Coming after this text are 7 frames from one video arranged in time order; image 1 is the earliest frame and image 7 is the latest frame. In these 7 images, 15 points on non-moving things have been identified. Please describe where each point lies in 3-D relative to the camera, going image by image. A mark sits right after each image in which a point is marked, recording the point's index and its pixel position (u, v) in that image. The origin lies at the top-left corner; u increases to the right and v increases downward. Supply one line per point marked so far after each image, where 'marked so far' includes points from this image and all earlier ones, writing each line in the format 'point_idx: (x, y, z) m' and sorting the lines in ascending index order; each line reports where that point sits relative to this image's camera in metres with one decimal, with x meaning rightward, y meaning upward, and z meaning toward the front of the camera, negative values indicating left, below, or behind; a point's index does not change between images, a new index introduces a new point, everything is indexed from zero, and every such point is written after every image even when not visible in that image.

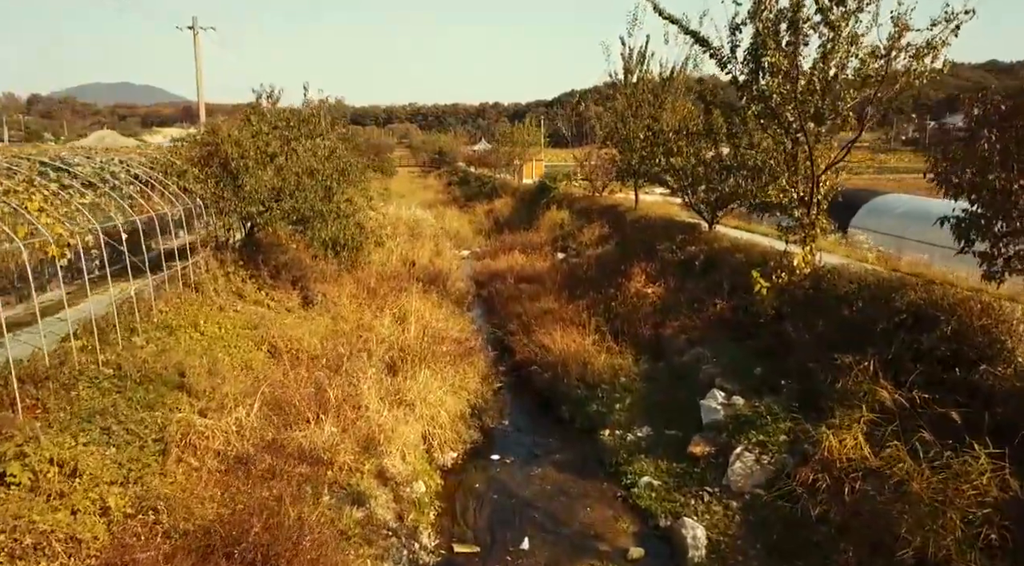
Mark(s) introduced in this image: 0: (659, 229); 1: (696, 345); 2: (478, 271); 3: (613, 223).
0: (+3.4, +1.2, +16.1) m
1: (+2.8, -1.0, +10.8) m
2: (-0.9, +0.4, +19.1) m
3: (+2.8, +1.6, +19.2) m
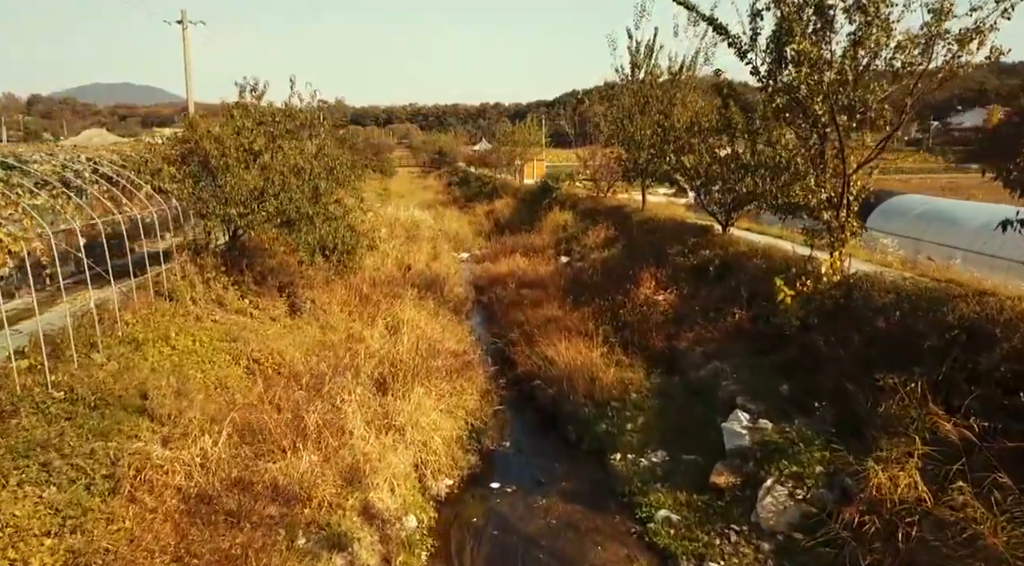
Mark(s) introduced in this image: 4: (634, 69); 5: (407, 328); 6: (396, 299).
0: (+3.4, +1.1, +15.2) m
1: (+2.8, -1.1, +10.0) m
2: (-0.9, +0.2, +18.3) m
3: (+2.8, +1.5, +18.4) m
4: (+3.0, +5.2, +17.1) m
5: (-1.7, -0.8, +11.3) m
6: (-2.2, -0.3, +13.1) m
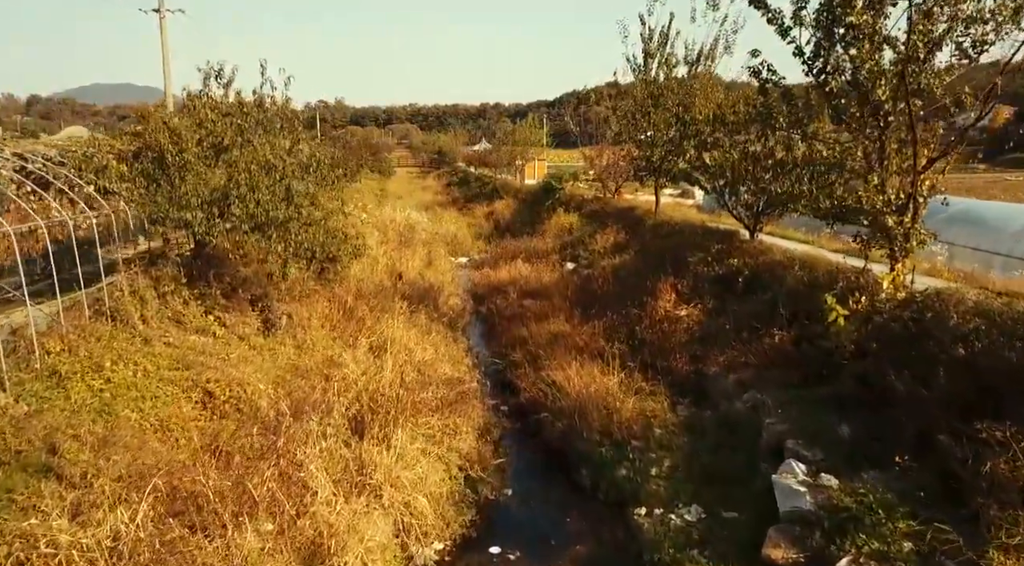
0: (+3.4, +0.9, +13.8) m
1: (+2.9, -1.3, +8.5) m
2: (-0.8, 0.0, +16.8) m
3: (+2.8, +1.3, +16.9) m
4: (+3.0, +5.0, +15.6) m
5: (-1.7, -1.0, +9.8) m
6: (-2.1, -0.5, +11.6) m
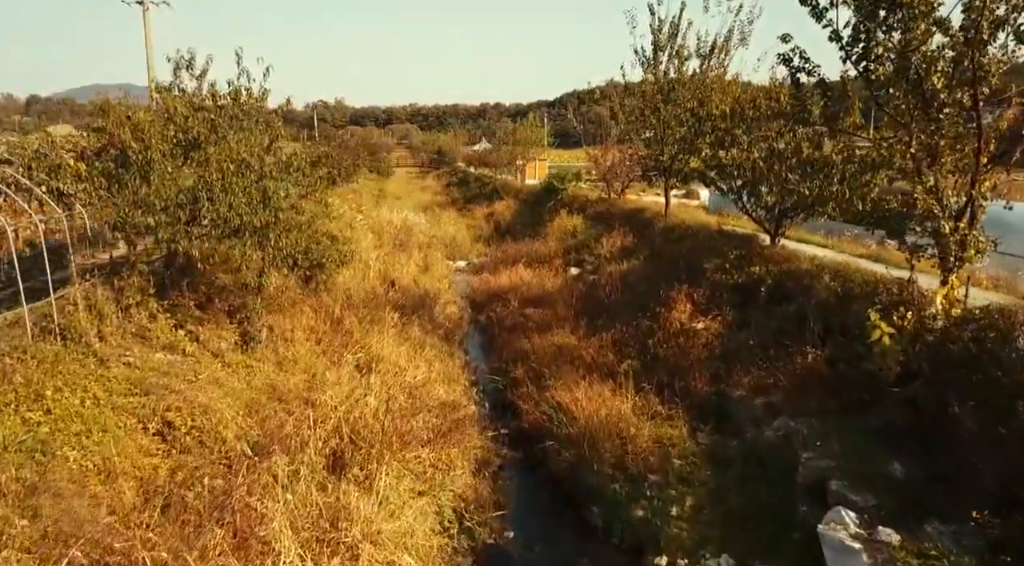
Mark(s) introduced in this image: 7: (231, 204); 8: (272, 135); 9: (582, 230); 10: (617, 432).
0: (+3.4, +0.8, +12.8) m
1: (+2.9, -1.4, +7.6) m
2: (-0.8, -0.1, +15.9) m
3: (+2.8, +1.2, +16.0) m
4: (+3.0, +4.9, +14.7) m
5: (-1.6, -1.1, +8.9) m
6: (-2.1, -0.7, +10.7) m
7: (-3.5, +1.0, +8.8) m
8: (-3.3, +2.1, +9.8) m
9: (+1.9, +1.4, +18.3) m
10: (+1.2, -1.6, +7.7) m
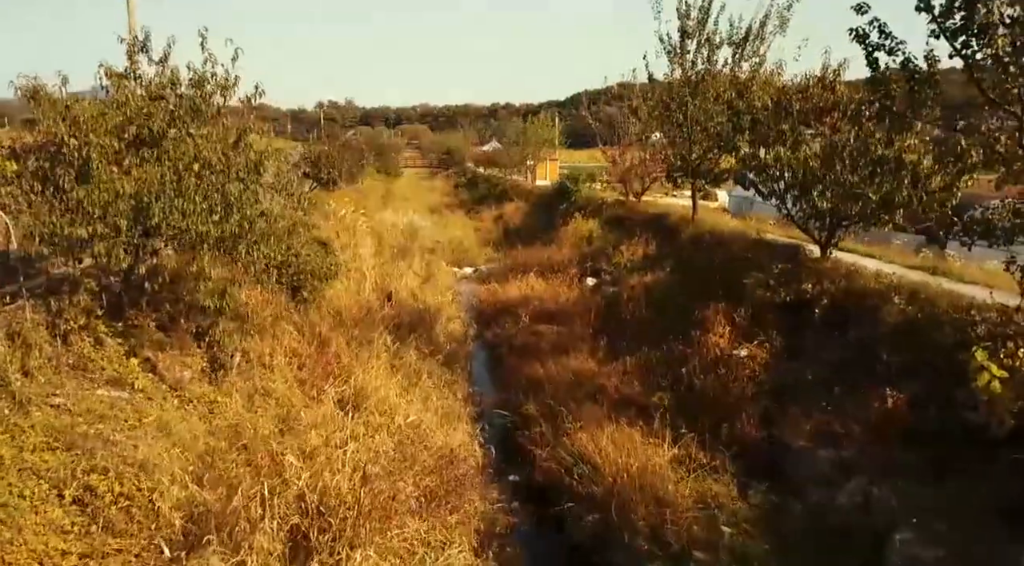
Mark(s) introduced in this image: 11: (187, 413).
0: (+3.6, +0.5, +11.4) m
1: (+3.0, -1.7, +6.1) m
2: (-0.6, -0.4, +14.5) m
3: (+3.1, +0.9, +14.5) m
4: (+3.2, +4.6, +13.2) m
5: (-1.5, -1.3, +7.5) m
6: (-2.0, -0.9, +9.3) m
7: (-3.4, +0.8, +7.4) m
8: (-3.2, +1.8, +8.4) m
9: (+2.1, +1.1, +16.9) m
10: (+1.3, -1.9, +6.3) m
11: (-3.3, -1.3, +7.2) m
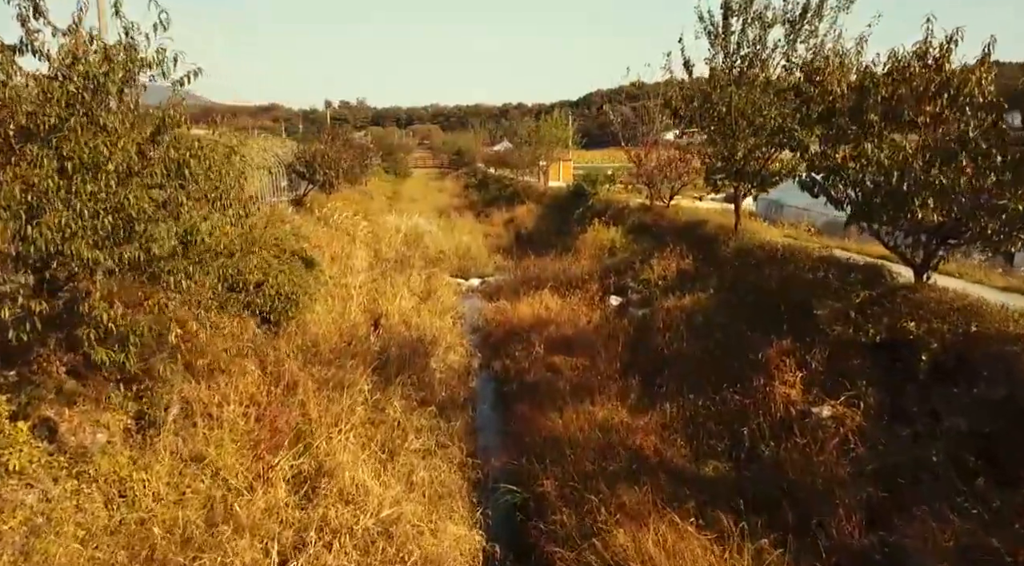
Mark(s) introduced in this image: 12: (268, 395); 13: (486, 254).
0: (+3.8, +0.2, +9.3) m
1: (+3.0, -2.0, +4.1) m
2: (-0.4, -0.7, +12.5) m
3: (+3.3, +0.6, +12.5) m
4: (+3.4, +4.3, +11.2) m
5: (-1.4, -1.7, +5.5) m
6: (-1.8, -1.2, +7.4) m
7: (-3.3, +0.5, +5.5) m
8: (-3.1, +1.5, +6.5) m
9: (+2.4, +0.8, +14.9) m
10: (+1.3, -2.2, +4.3) m
11: (-3.3, -1.6, +5.3) m
12: (-2.6, -1.1, +7.6) m
13: (-0.7, +0.7, +19.4) m
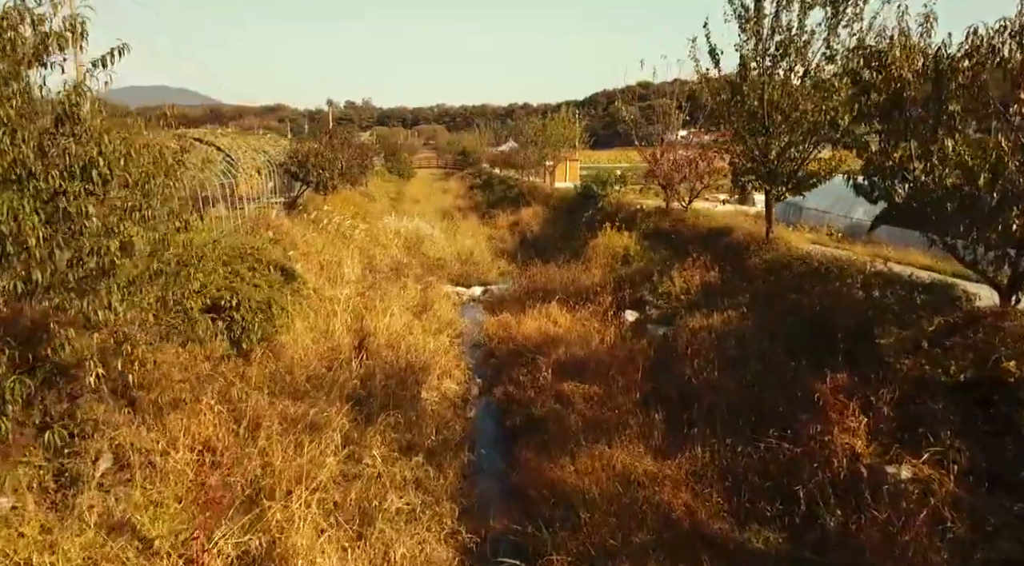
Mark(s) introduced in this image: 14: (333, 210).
0: (+3.8, -0.1, +8.0) m
1: (+3.0, -2.2, +2.8) m
2: (-0.3, -0.9, +11.2) m
3: (+3.3, +0.3, +11.2) m
4: (+3.5, +4.0, +9.9) m
5: (-1.4, -1.9, +4.3) m
6: (-1.8, -1.4, +6.1) m
7: (-3.3, +0.2, +4.2) m
8: (-3.1, +1.3, +5.2) m
9: (+2.4, +0.6, +13.6) m
10: (+1.3, -2.4, +3.0) m
11: (-3.3, -1.8, +4.1) m
12: (-2.6, -1.3, +6.4) m
13: (-0.6, +0.5, +18.2) m
14: (-4.9, +2.0, +19.3) m
